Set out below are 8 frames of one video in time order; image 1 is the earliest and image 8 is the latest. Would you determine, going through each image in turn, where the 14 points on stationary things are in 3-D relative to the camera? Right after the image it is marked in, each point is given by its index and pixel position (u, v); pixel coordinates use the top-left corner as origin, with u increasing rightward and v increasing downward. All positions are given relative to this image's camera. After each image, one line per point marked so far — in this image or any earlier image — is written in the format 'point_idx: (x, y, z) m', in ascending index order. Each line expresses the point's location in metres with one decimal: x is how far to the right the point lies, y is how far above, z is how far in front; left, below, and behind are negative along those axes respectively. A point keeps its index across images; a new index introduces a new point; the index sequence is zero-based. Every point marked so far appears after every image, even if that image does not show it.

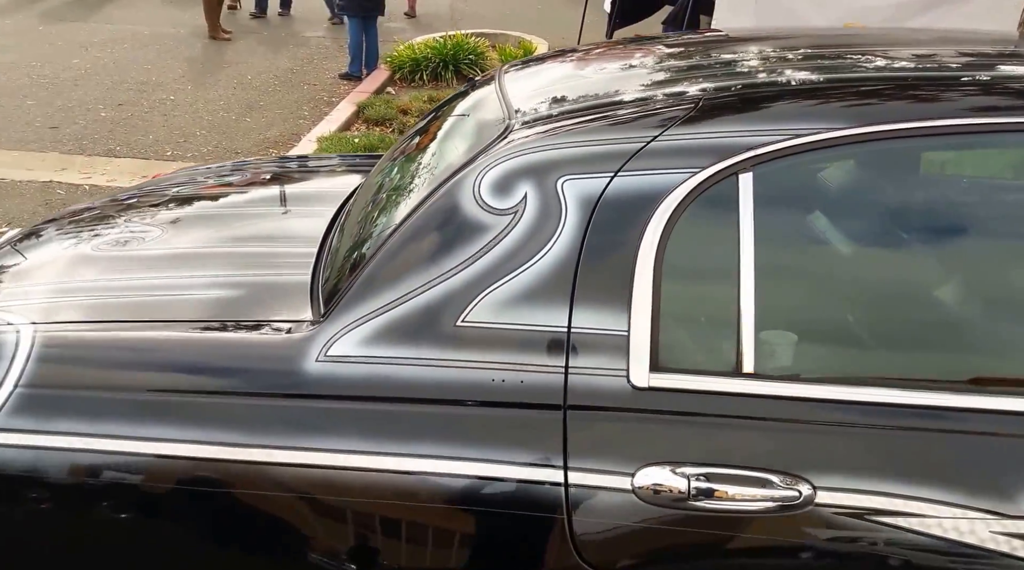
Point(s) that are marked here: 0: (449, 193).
0: (-0.1, +0.2, +1.9) m
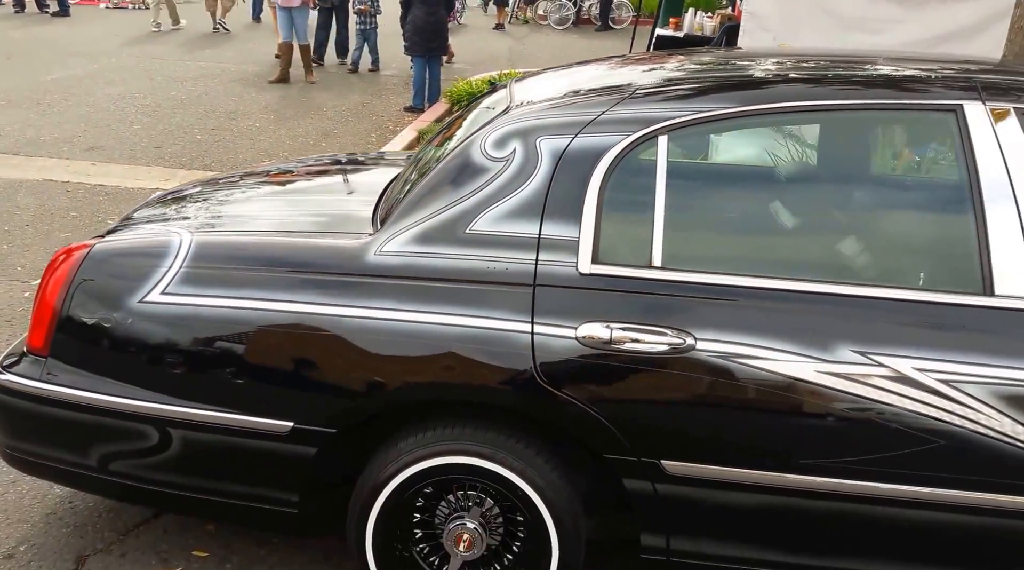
0: (-0.2, +0.4, +2.8) m
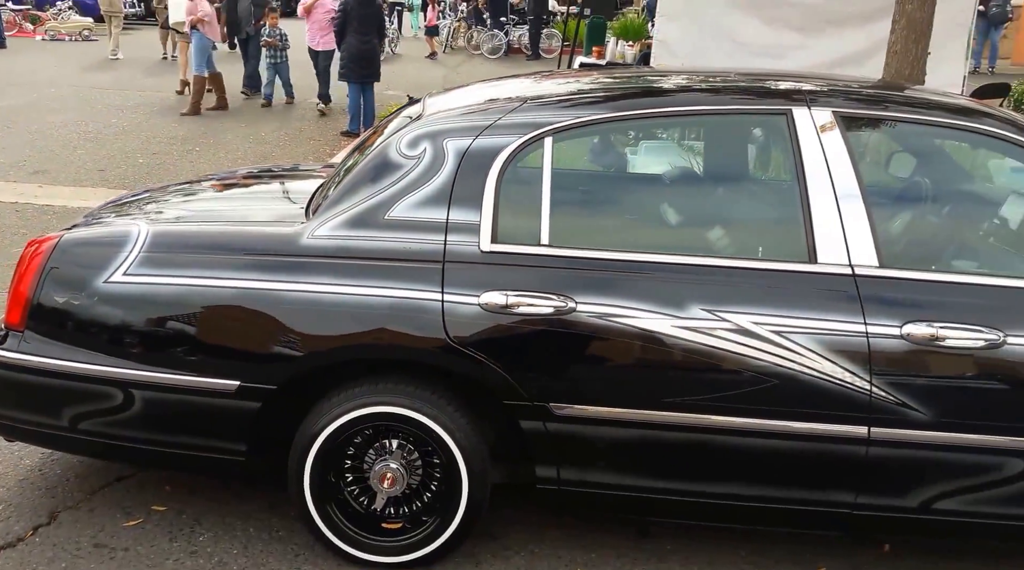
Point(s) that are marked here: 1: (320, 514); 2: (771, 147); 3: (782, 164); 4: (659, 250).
0: (-0.5, +0.5, +3.3) m
1: (-0.6, -0.8, +3.2) m
2: (+0.9, +0.5, +3.2) m
3: (+0.9, +0.4, +3.2) m
4: (+0.5, +0.1, +3.1) m
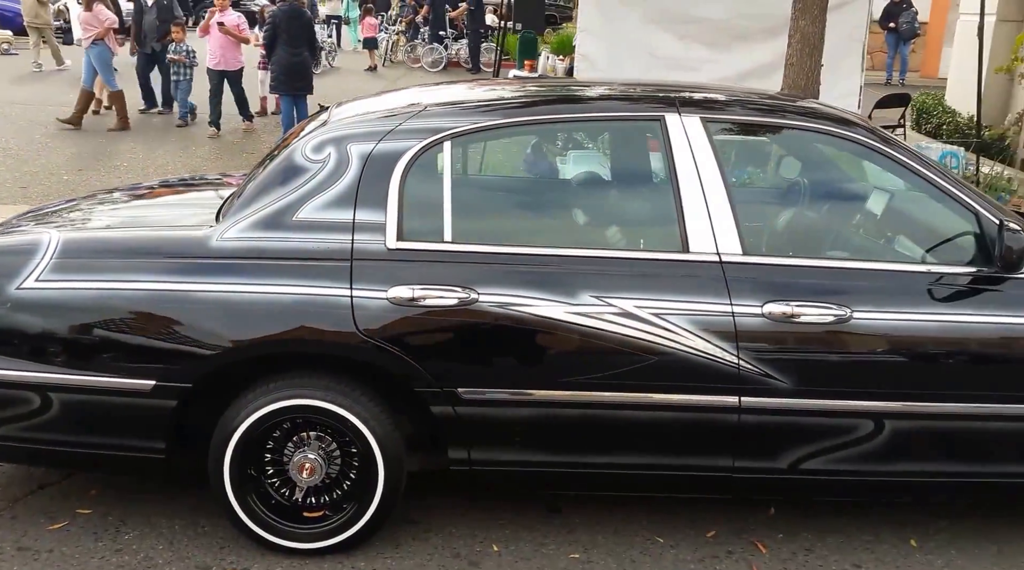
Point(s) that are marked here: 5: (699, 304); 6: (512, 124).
0: (-0.8, +0.5, +3.5) m
1: (-0.9, -0.8, +3.3) m
2: (+0.5, +0.5, +3.5) m
3: (+0.5, +0.5, +3.4) m
4: (+0.1, +0.1, +3.3) m
5: (+0.6, -0.1, +3.3) m
6: (0.0, +0.6, +3.4) m
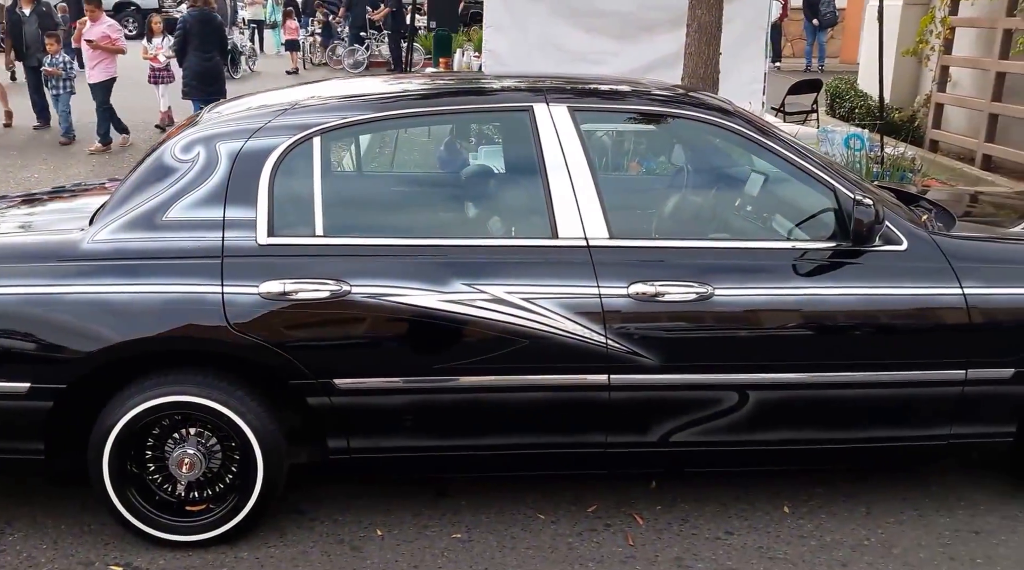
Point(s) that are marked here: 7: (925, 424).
0: (-1.3, +0.5, +3.5) m
1: (-1.4, -0.8, +3.4) m
2: (0.0, +0.5, +3.6) m
3: (0.0, +0.5, +3.6) m
4: (-0.3, +0.2, +3.4) m
5: (+0.2, 0.0, +3.4) m
6: (-0.5, +0.6, +3.5) m
7: (+1.6, -0.5, +3.7) m
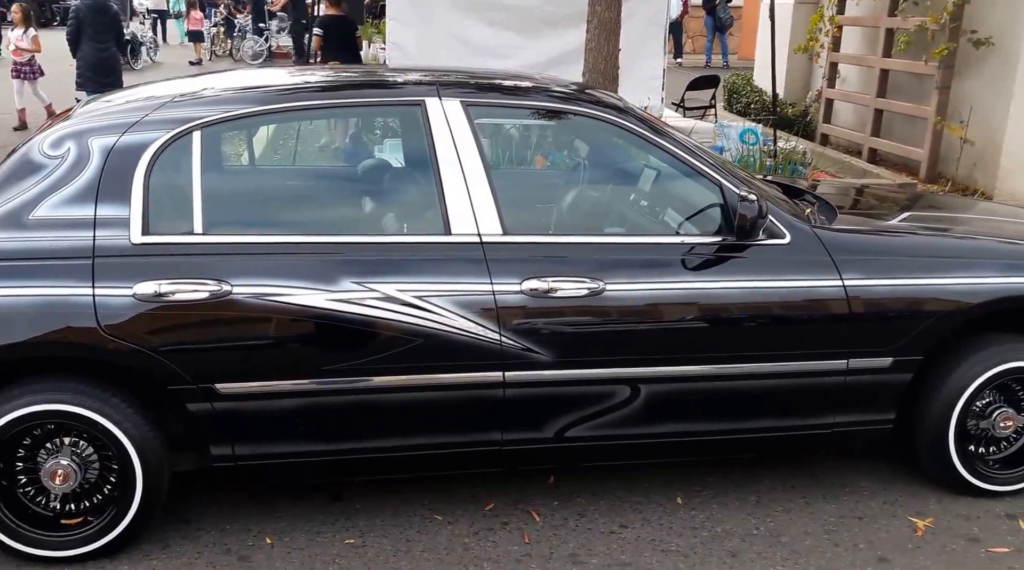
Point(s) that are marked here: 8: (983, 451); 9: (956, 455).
0: (-1.7, +0.5, +3.3) m
1: (-1.7, -0.8, +3.2) m
2: (-0.4, +0.6, +3.5) m
3: (-0.4, +0.5, +3.5) m
4: (-0.7, +0.2, +3.4) m
5: (-0.2, 0.0, +3.4) m
6: (-0.9, +0.6, +3.4) m
7: (+1.2, -0.5, +3.8) m
8: (+2.0, -0.7, +4.0) m
9: (+1.8, -0.7, +3.9) m
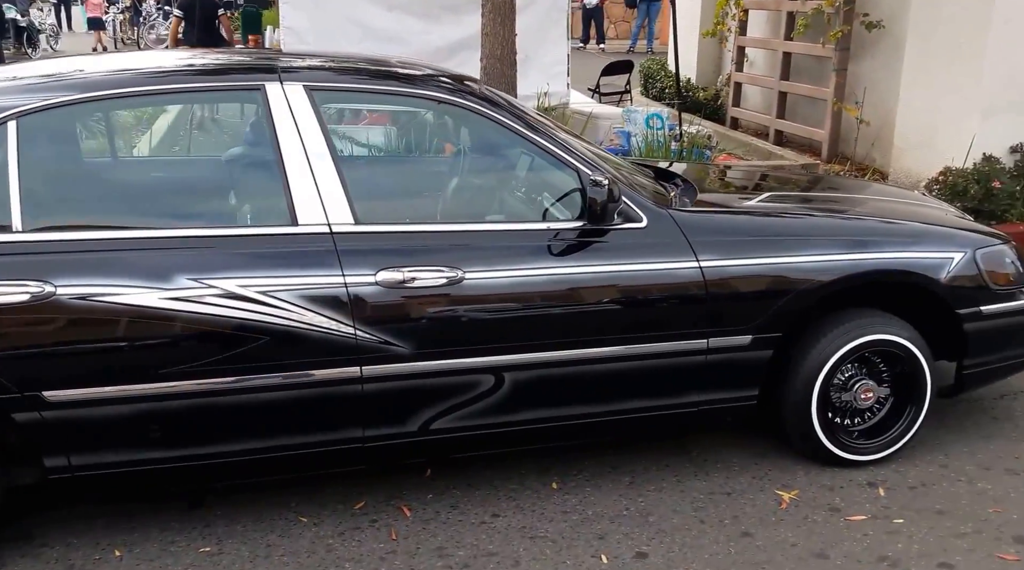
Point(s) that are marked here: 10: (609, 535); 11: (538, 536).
0: (-2.2, +0.4, +3.1) m
1: (-2.2, -0.8, +3.0) m
2: (-0.9, +0.6, +3.4) m
3: (-0.9, +0.5, +3.4) m
4: (-1.2, +0.2, +3.2) m
5: (-0.7, 0.0, +3.3) m
6: (-1.4, +0.6, +3.3) m
7: (+0.6, -0.4, +3.8) m
8: (+1.4, -0.6, +4.1) m
9: (+1.3, -0.6, +4.0) m
10: (+0.4, -0.9, +3.6) m
11: (+0.1, -0.9, +3.6) m
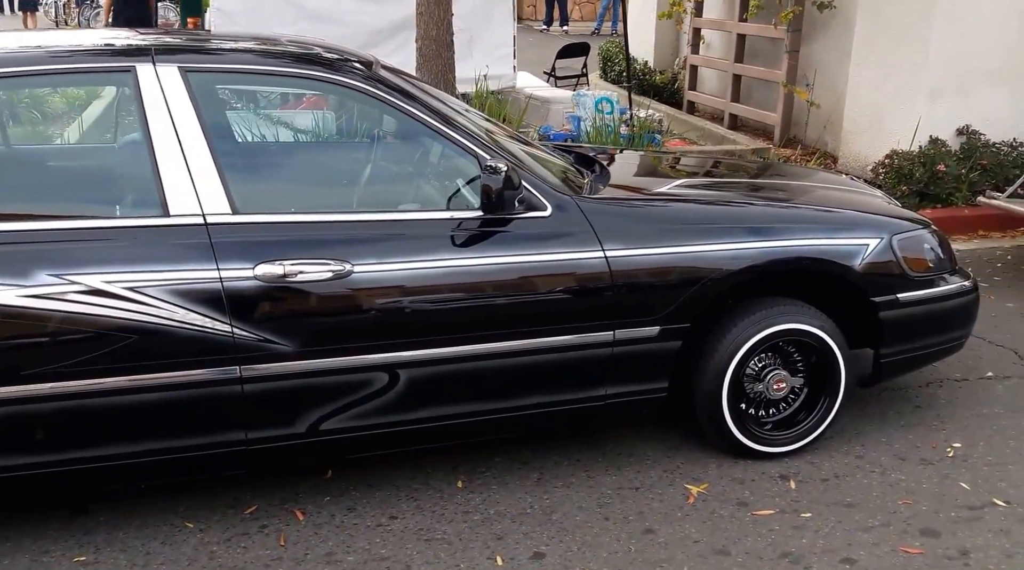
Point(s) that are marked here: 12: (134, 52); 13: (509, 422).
0: (-2.6, +0.4, +2.9) m
1: (-2.6, -0.8, +2.8) m
2: (-1.3, +0.6, +3.2) m
3: (-1.3, +0.5, +3.2) m
4: (-1.6, +0.2, +3.0) m
5: (-1.1, 0.0, +3.1) m
6: (-1.8, +0.6, +3.1) m
7: (+0.3, -0.4, +3.7) m
8: (+1.0, -0.5, +4.0) m
9: (+0.9, -0.5, +3.9) m
10: (0.0, -0.9, +3.5) m
11: (-0.3, -0.9, +3.4) m
12: (-1.3, +0.8, +3.3) m
13: (0.0, -0.5, +3.7) m
